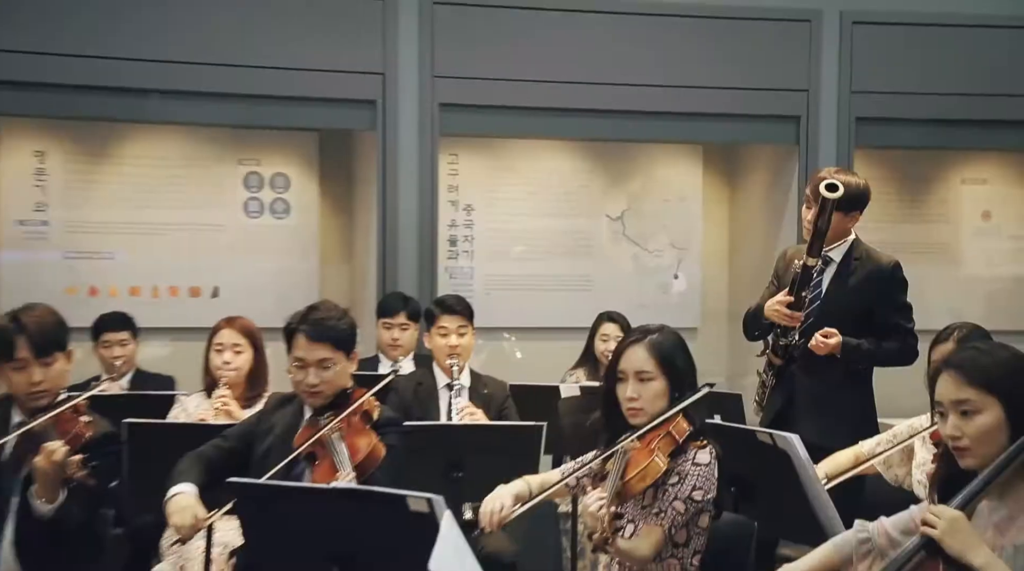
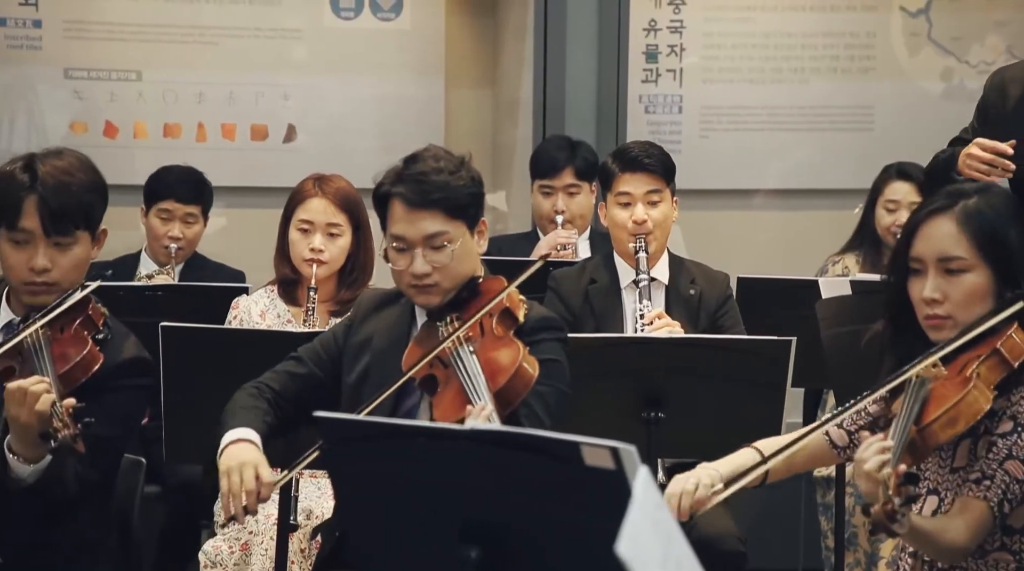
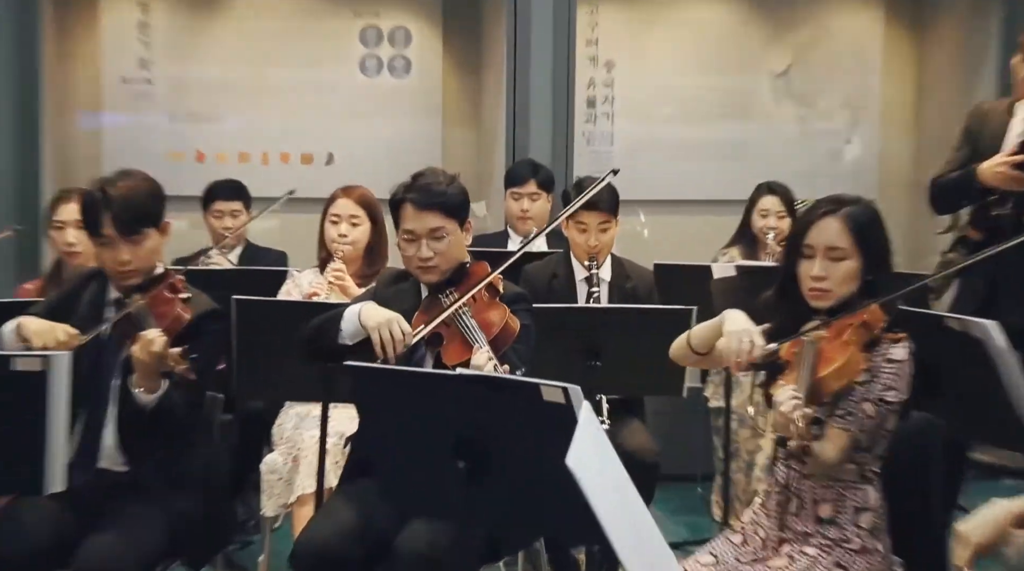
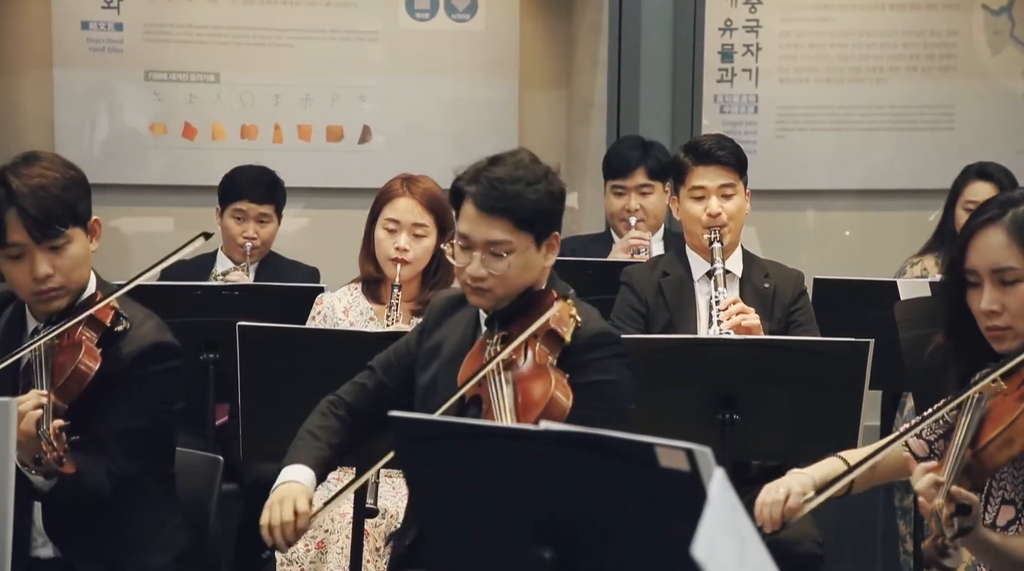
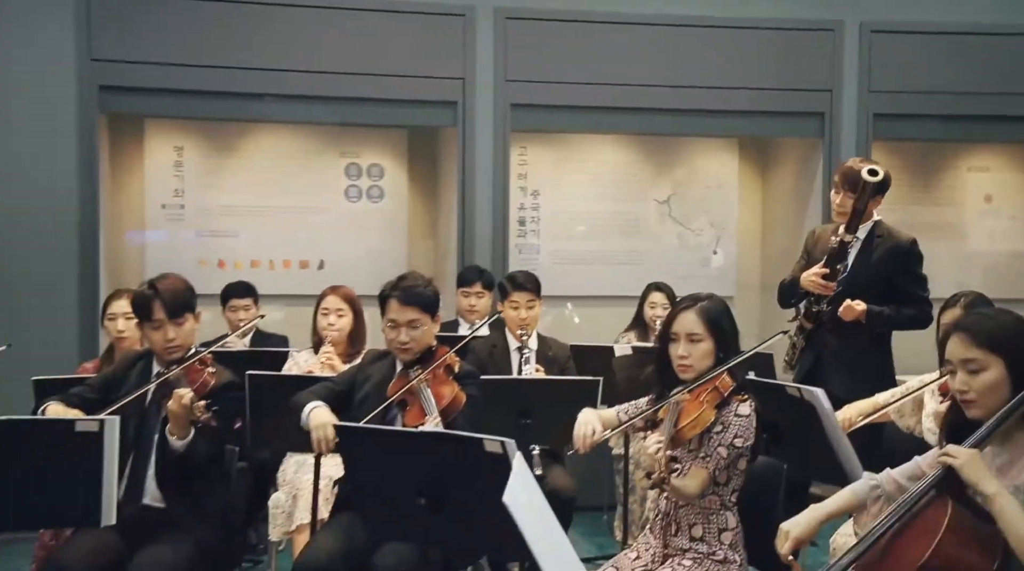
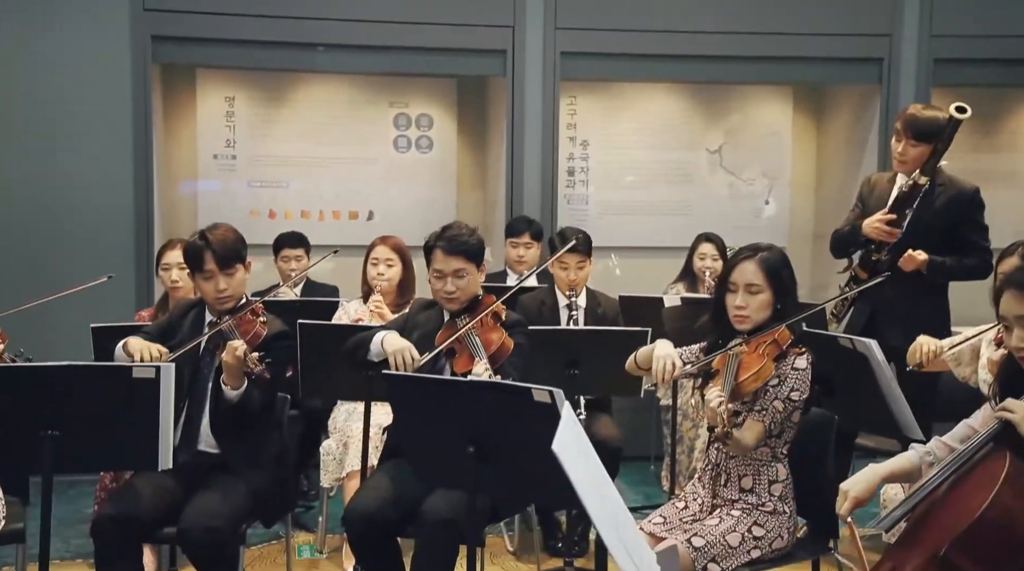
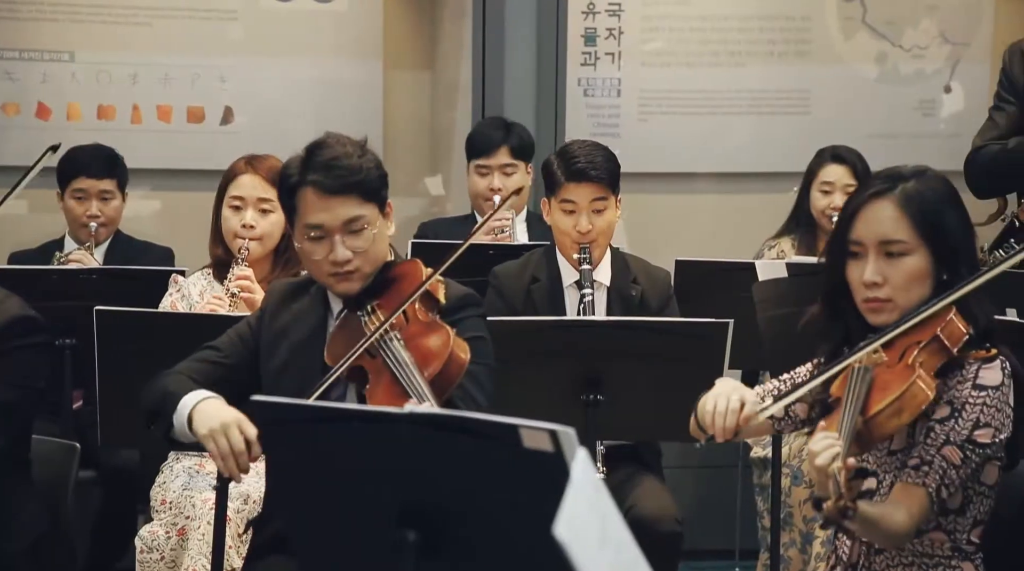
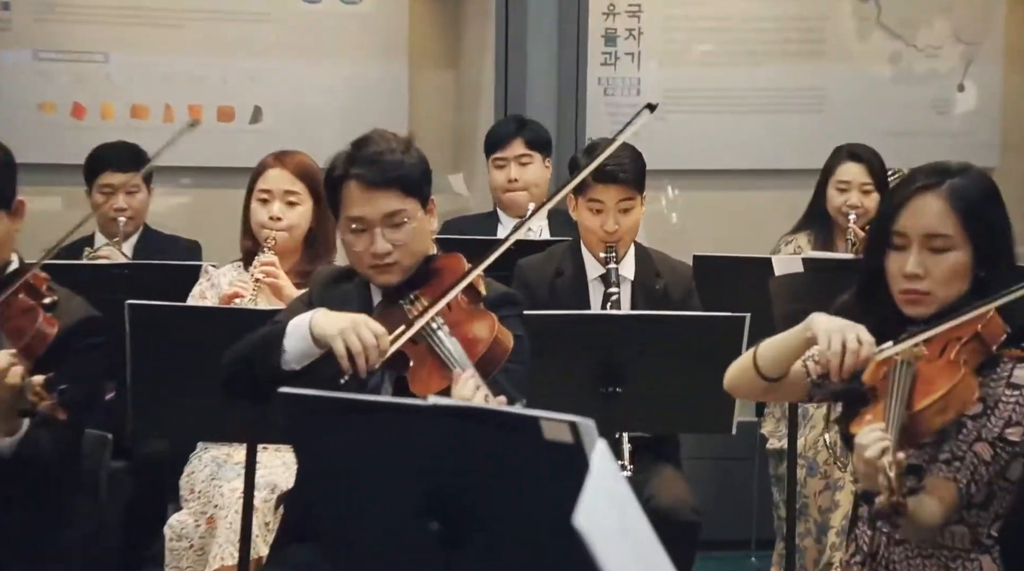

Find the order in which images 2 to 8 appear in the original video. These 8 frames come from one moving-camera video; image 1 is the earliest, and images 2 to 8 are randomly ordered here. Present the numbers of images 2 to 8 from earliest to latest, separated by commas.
5, 6, 3, 8, 7, 2, 4
